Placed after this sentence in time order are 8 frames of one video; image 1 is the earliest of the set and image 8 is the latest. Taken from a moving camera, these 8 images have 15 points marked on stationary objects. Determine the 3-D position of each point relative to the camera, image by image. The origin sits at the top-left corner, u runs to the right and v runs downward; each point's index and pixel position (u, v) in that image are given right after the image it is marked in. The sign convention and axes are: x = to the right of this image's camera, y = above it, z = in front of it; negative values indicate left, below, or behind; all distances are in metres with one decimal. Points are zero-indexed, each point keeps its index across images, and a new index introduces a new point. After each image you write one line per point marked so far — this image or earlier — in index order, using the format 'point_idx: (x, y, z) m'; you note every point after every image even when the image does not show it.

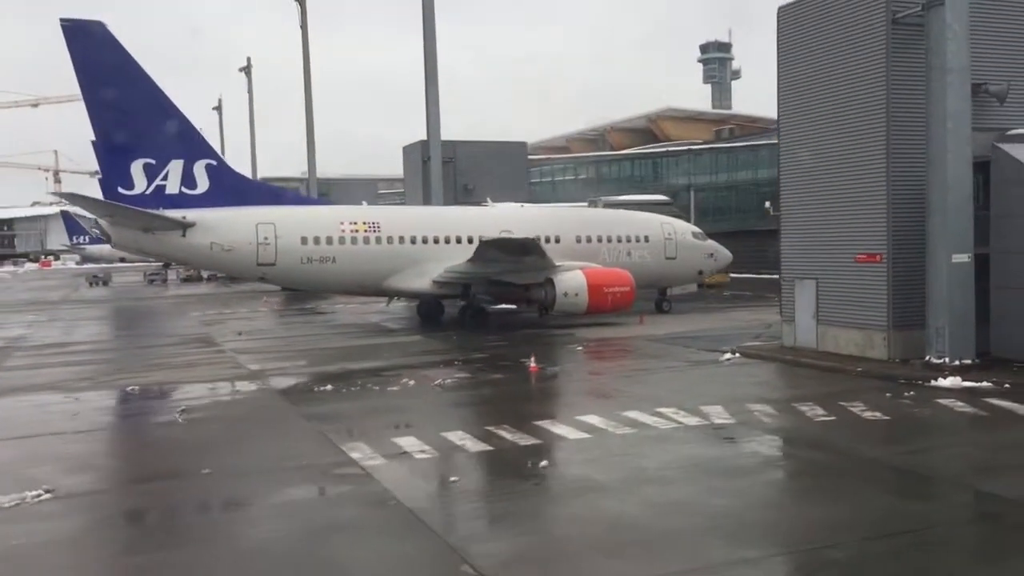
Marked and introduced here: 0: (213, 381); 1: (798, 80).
0: (-6.3, -1.9, +18.9) m
1: (+5.9, +4.3, +18.7) m
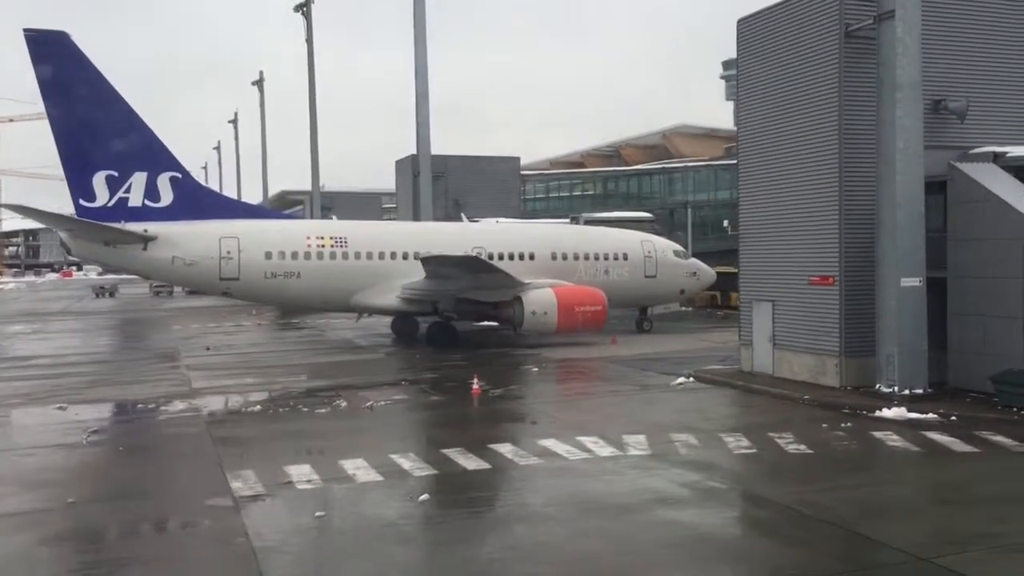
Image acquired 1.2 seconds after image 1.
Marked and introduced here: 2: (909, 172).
0: (-7.4, -2.2, +18.4) m
1: (+4.8, +3.8, +18.1) m
2: (+6.3, +1.9, +14.6) m
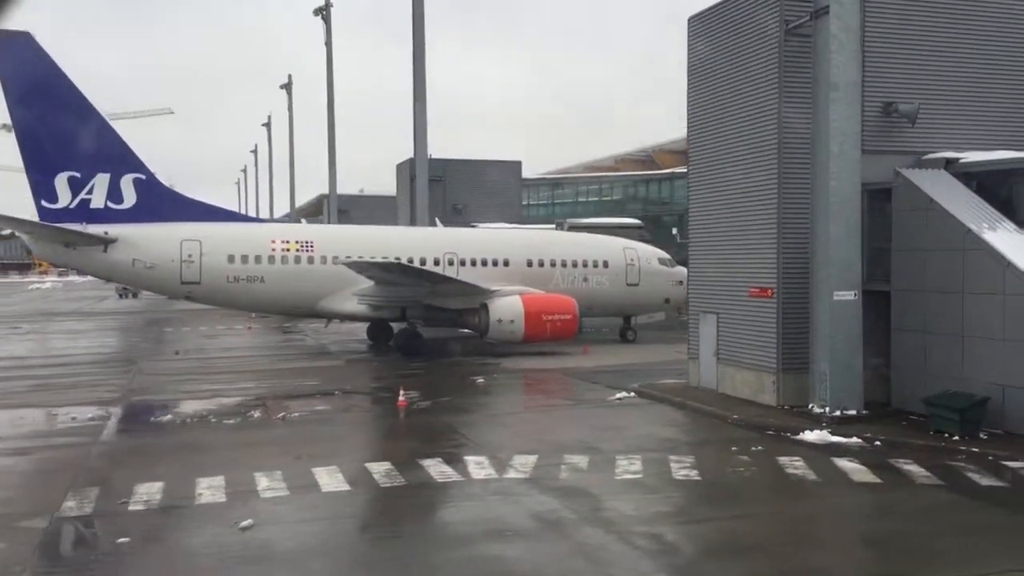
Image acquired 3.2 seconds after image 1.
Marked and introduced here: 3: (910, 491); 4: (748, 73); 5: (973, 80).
0: (-8.6, -2.3, +18.0) m
1: (+3.6, +3.6, +17.3) m
2: (+5.0, +1.7, +13.7) m
3: (+4.3, -2.2, +9.9) m
4: (+4.1, +3.7, +15.8) m
5: (+7.9, +3.6, +15.7) m
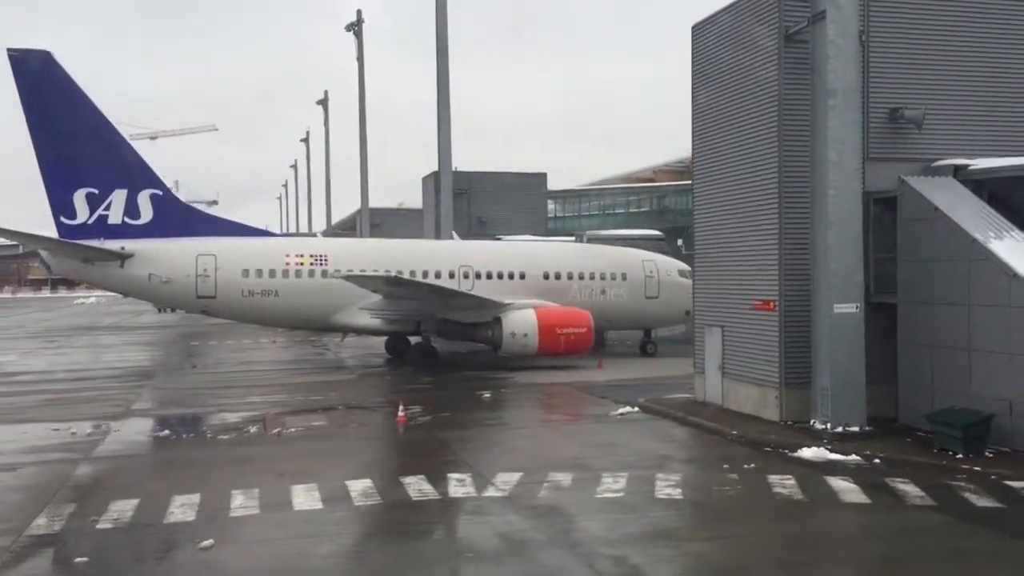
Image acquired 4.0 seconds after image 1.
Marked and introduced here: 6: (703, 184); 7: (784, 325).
0: (-8.6, -2.6, +18.1) m
1: (+3.6, +3.4, +16.9) m
2: (+4.8, +1.5, +13.3) m
3: (+4.0, -2.3, +9.5) m
4: (+4.0, +3.5, +15.4) m
5: (+7.8, +3.4, +15.2) m
6: (+3.6, +2.0, +17.2) m
7: (+4.4, -0.6, +14.6) m
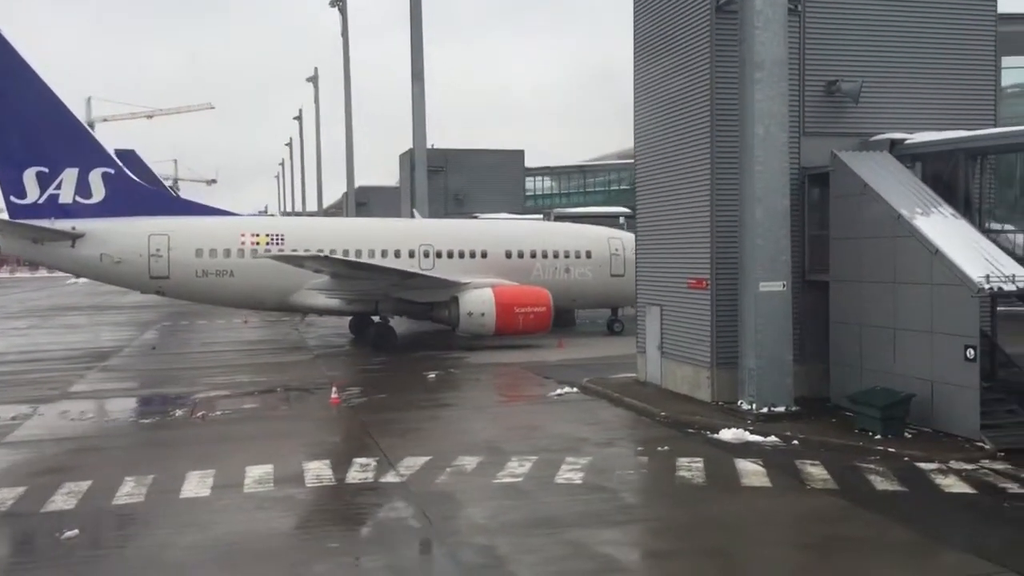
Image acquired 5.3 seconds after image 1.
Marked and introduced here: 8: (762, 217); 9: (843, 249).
0: (-9.7, -2.2, +17.8) m
1: (+2.4, +3.8, +16.6) m
2: (+3.7, +1.8, +12.9) m
3: (+2.9, -2.1, +9.2) m
4: (+2.9, +3.9, +15.0) m
5: (+6.6, +3.7, +14.8) m
6: (+2.4, +2.4, +16.9) m
7: (+3.2, -0.2, +14.3) m
8: (+3.6, +1.0, +12.9) m
9: (+4.9, +0.6, +13.4) m
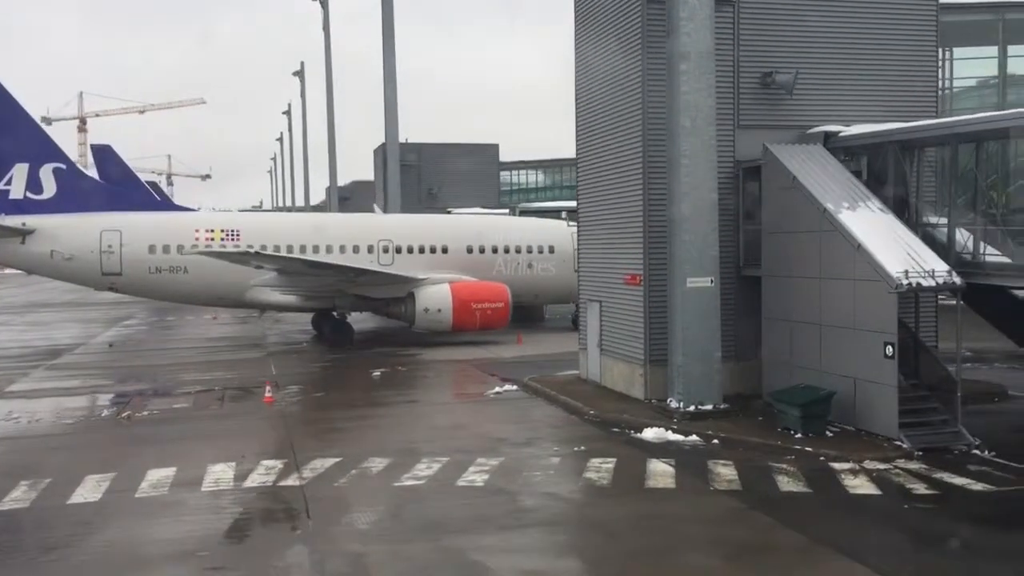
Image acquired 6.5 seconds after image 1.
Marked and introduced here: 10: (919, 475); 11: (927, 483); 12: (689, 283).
0: (-10.8, -2.2, +17.5) m
1: (+1.3, +3.9, +16.3) m
2: (+2.6, +1.8, +12.7) m
3: (+1.8, -2.1, +9.0) m
4: (+1.7, +3.9, +14.8) m
5: (+5.5, +3.8, +14.6) m
6: (+1.3, +2.5, +16.6) m
7: (+2.1, -0.2, +14.1) m
8: (+2.5, +1.1, +12.7) m
9: (+3.8, +0.6, +13.2) m
10: (+4.3, -2.0, +9.6) m
11: (+4.2, -2.0, +9.3) m
12: (+2.5, +0.1, +12.7) m
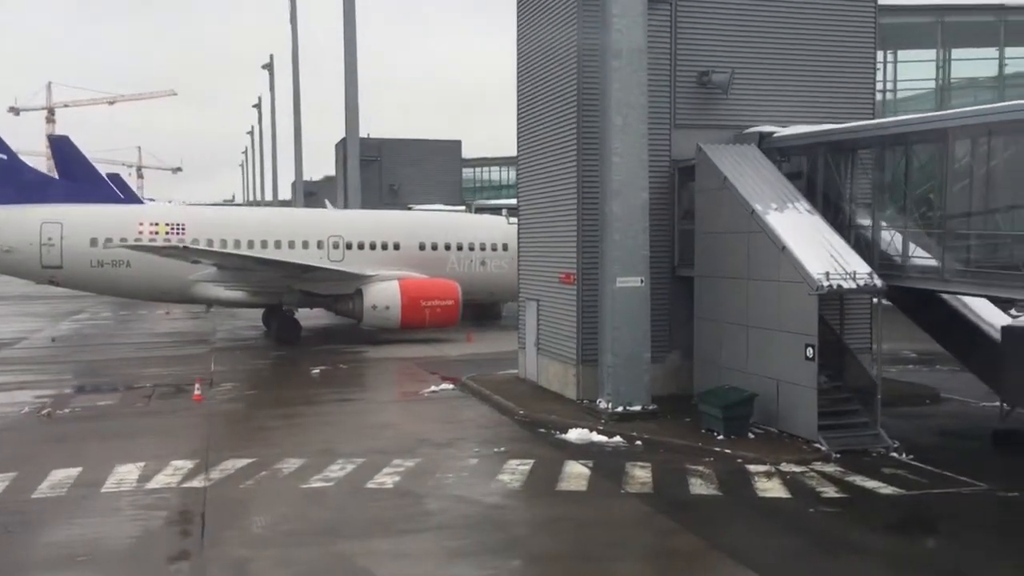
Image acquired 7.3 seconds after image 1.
0: (-12.0, -2.0, +17.0) m
1: (+0.2, +3.9, +16.1) m
2: (+1.6, +1.9, +12.6) m
3: (+0.9, -2.1, +8.9) m
4: (+0.7, +4.0, +14.6) m
5: (+4.5, +3.8, +14.6) m
6: (+0.2, +2.5, +16.4) m
7: (+1.1, -0.2, +14.0) m
8: (+1.5, +1.1, +12.6) m
9: (+2.8, +0.6, +13.1) m
10: (+3.4, -2.0, +9.5) m
11: (+3.3, -2.0, +9.3) m
12: (+1.5, +0.1, +12.6) m
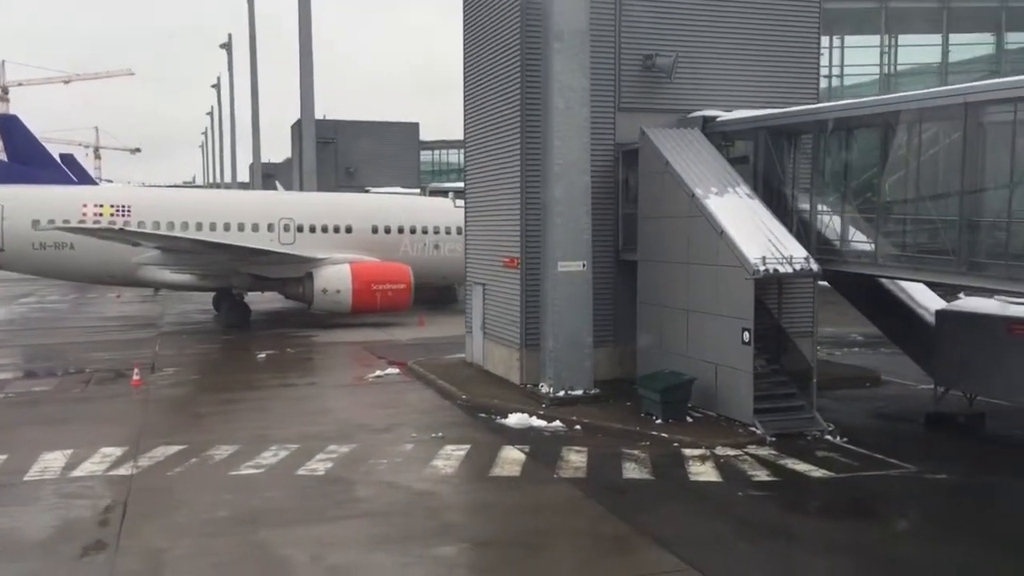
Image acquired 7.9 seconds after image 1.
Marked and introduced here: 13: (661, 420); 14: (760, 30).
0: (-13.0, -1.7, +16.4) m
1: (-0.7, +4.2, +15.9) m
2: (+0.8, +2.1, +12.5) m
3: (+0.3, -1.9, +8.8) m
4: (-0.2, +4.2, +14.5) m
5: (+3.6, +4.0, +14.6) m
6: (-0.8, +2.8, +16.3) m
7: (+0.2, +0.1, +13.9) m
8: (+0.7, +1.3, +12.5) m
9: (+2.0, +0.9, +13.1) m
10: (+2.7, -1.8, +9.6) m
11: (+2.6, -1.9, +9.3) m
12: (+0.7, +0.3, +12.5) m
13: (+1.8, -1.6, +11.1) m
14: (+4.0, +4.2, +14.7) m
